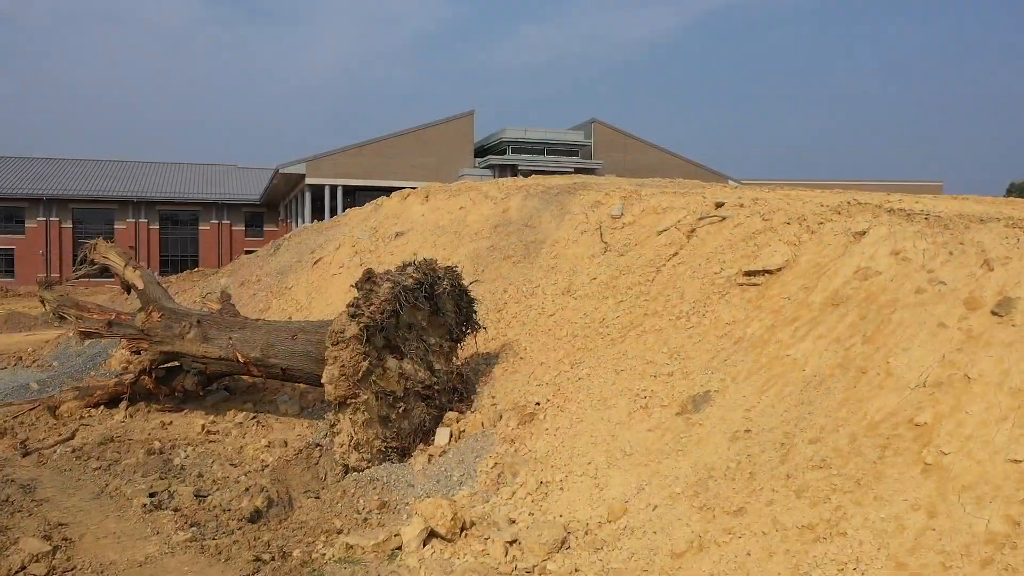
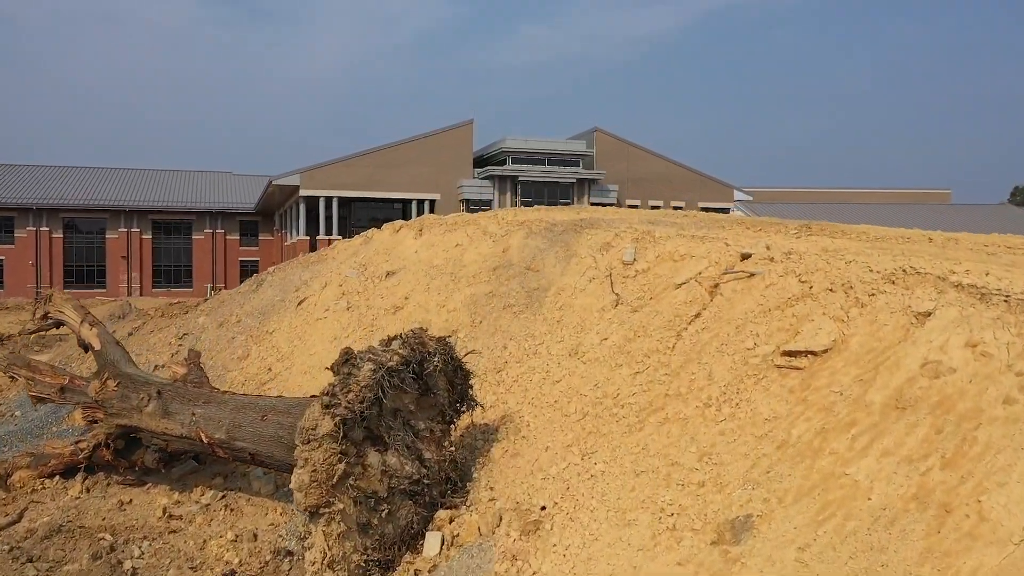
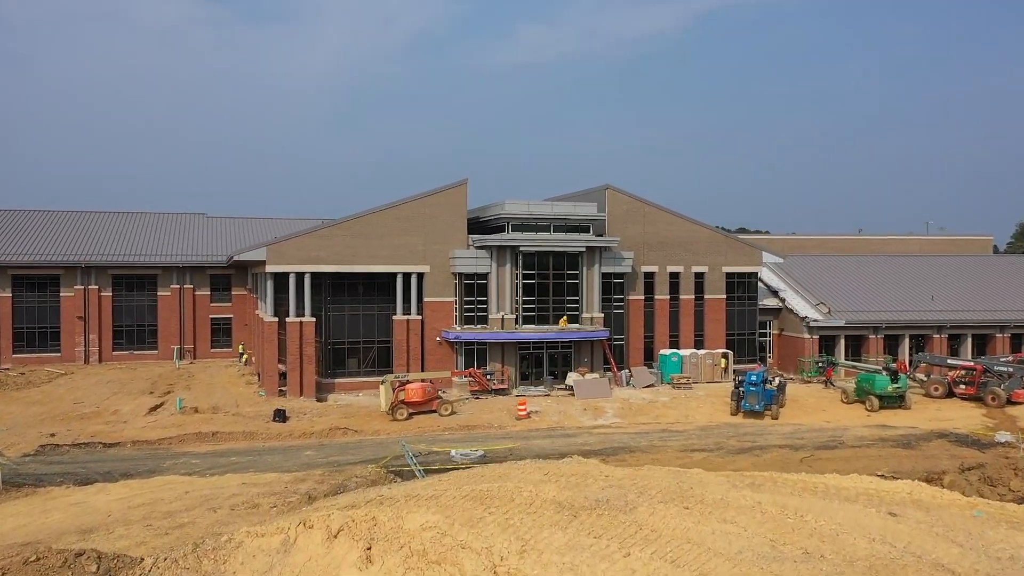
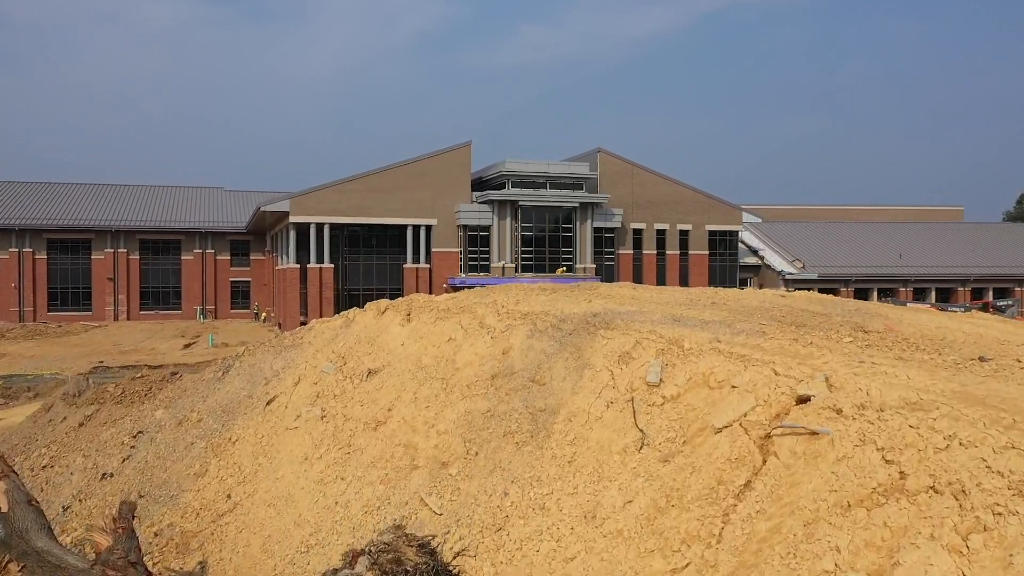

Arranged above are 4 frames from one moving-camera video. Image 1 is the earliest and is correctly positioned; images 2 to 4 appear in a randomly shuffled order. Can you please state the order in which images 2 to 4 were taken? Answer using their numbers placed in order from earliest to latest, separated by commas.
2, 4, 3
